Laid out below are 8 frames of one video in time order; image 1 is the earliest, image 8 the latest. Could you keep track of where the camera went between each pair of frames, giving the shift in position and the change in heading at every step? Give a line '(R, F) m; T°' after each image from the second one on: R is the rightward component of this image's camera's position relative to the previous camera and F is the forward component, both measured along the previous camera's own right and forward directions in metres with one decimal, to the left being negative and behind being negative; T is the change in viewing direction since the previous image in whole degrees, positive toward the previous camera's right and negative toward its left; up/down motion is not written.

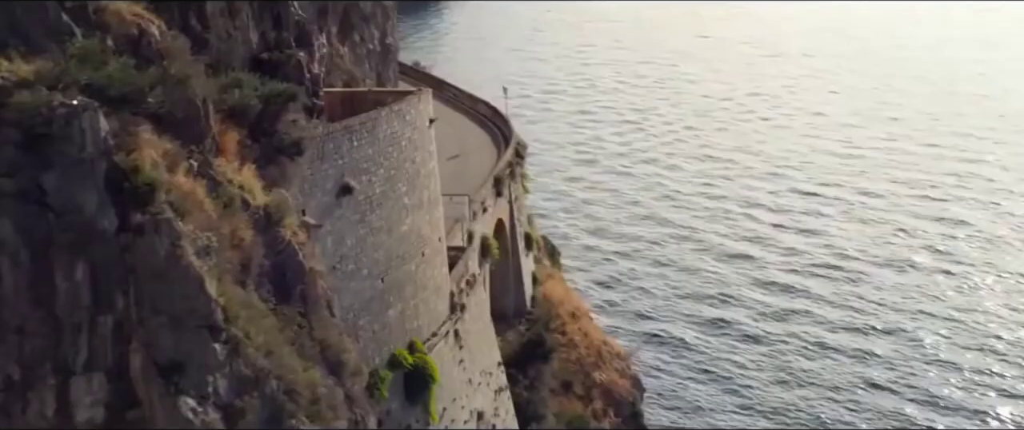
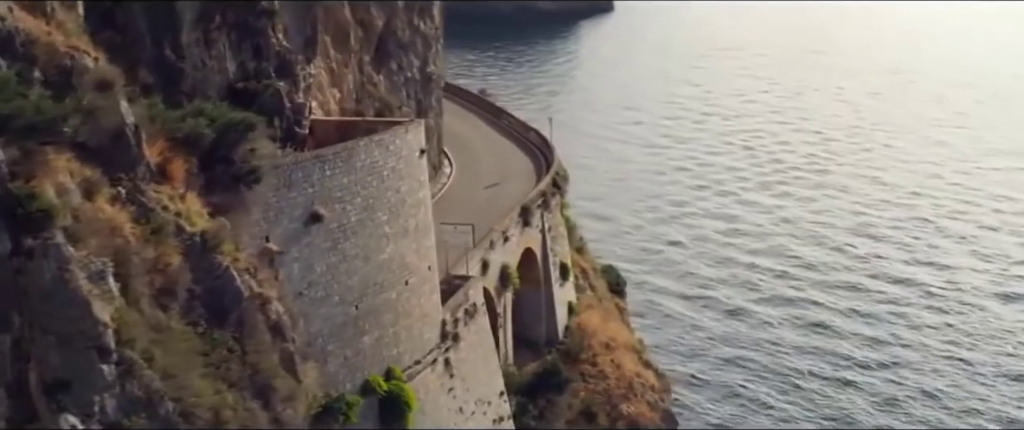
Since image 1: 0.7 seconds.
(+1.8, 0.0) m; -6°
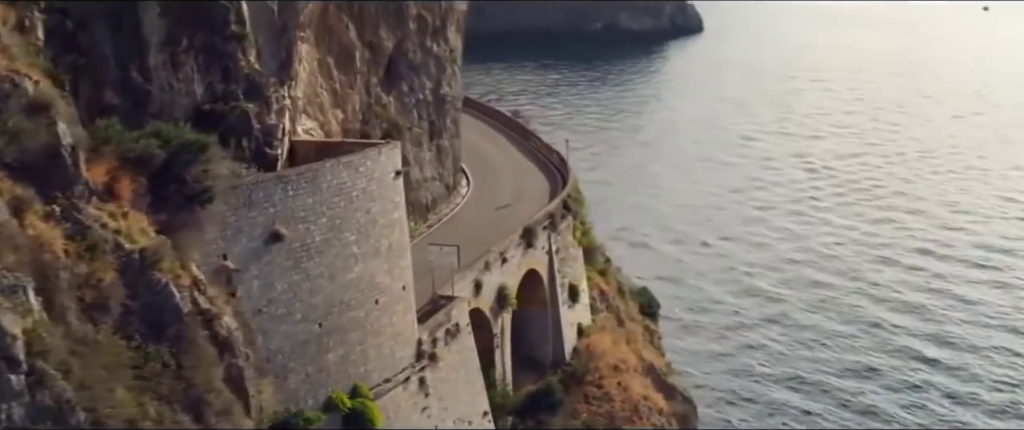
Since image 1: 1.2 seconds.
(+1.4, -0.2) m; -4°
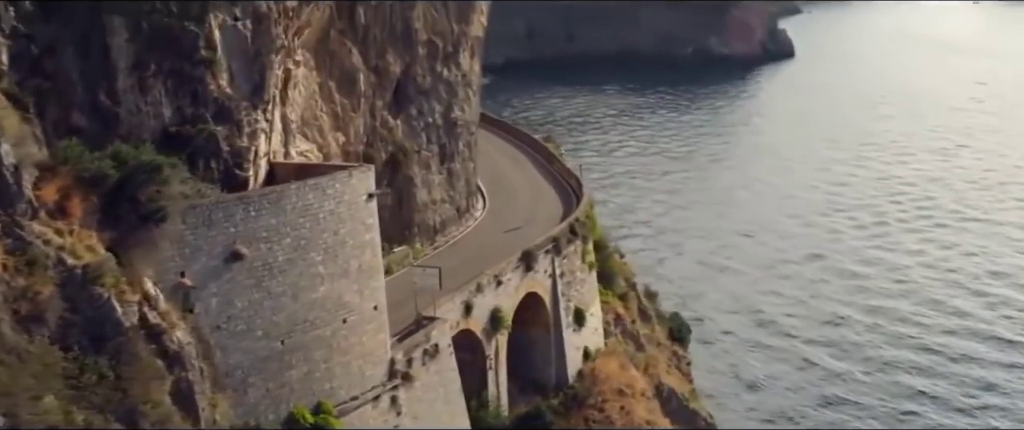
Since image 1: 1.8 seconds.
(+1.6, -0.2) m; -4°
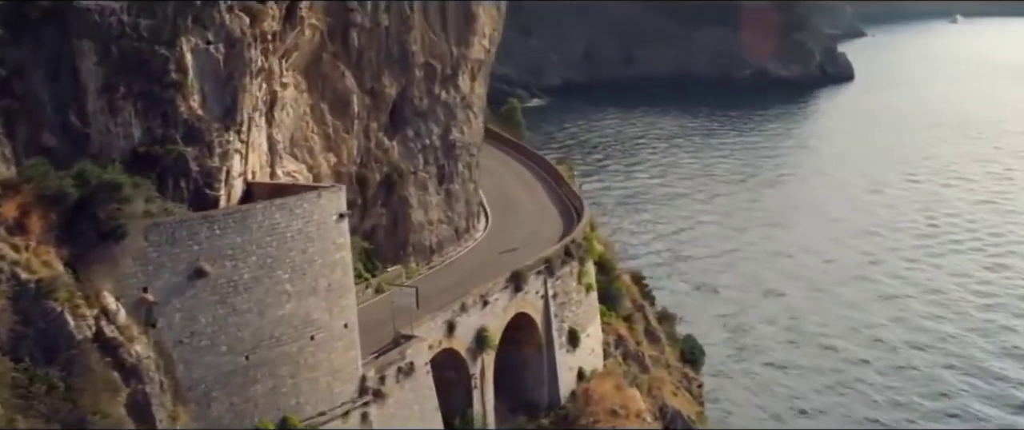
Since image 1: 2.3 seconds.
(+1.2, -0.3) m; -3°
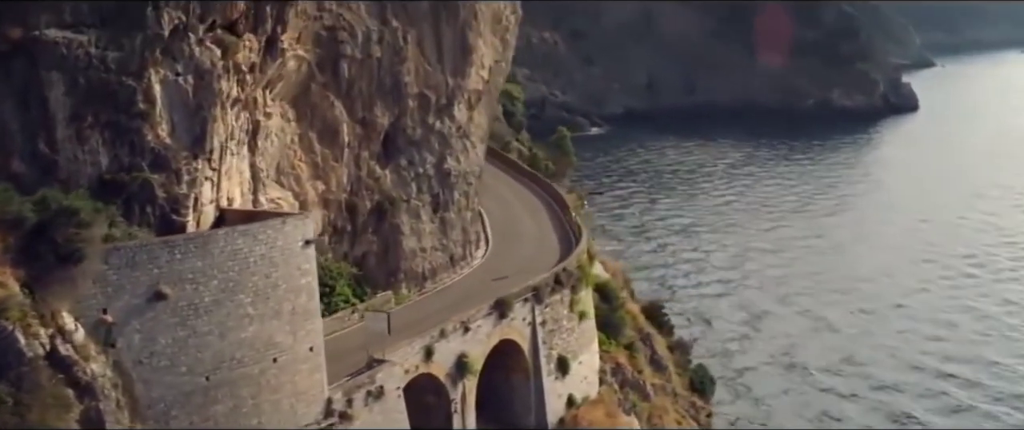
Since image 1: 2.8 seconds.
(+1.4, -0.4) m; -3°
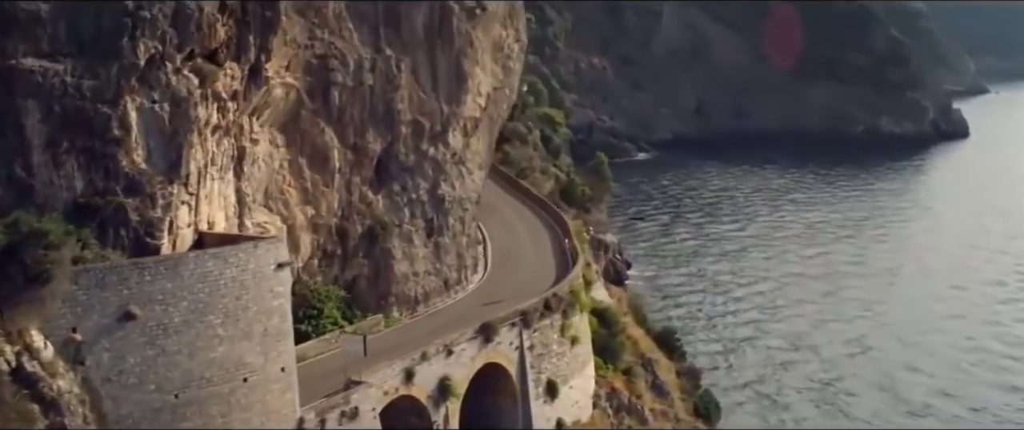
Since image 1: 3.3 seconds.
(+1.2, -0.4) m; -2°
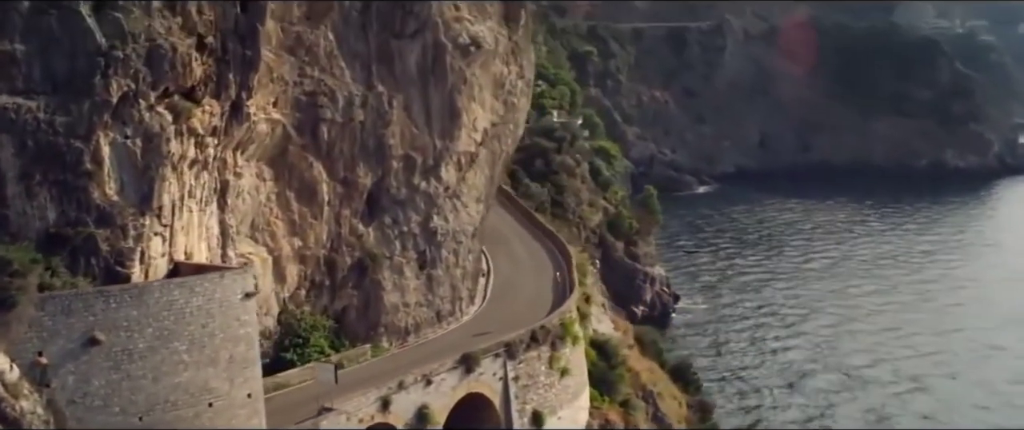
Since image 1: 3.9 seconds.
(+1.5, -0.5) m; -3°
